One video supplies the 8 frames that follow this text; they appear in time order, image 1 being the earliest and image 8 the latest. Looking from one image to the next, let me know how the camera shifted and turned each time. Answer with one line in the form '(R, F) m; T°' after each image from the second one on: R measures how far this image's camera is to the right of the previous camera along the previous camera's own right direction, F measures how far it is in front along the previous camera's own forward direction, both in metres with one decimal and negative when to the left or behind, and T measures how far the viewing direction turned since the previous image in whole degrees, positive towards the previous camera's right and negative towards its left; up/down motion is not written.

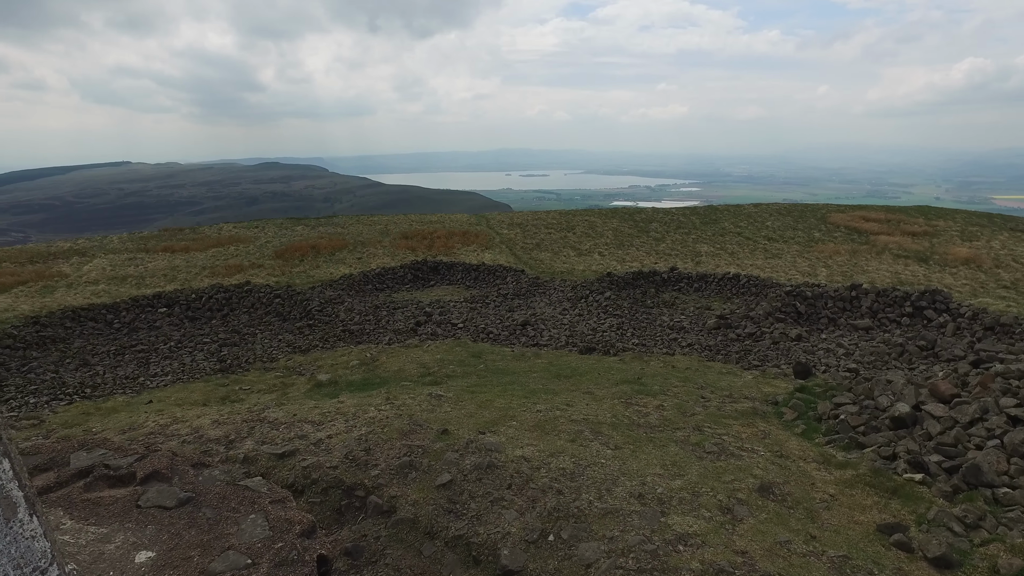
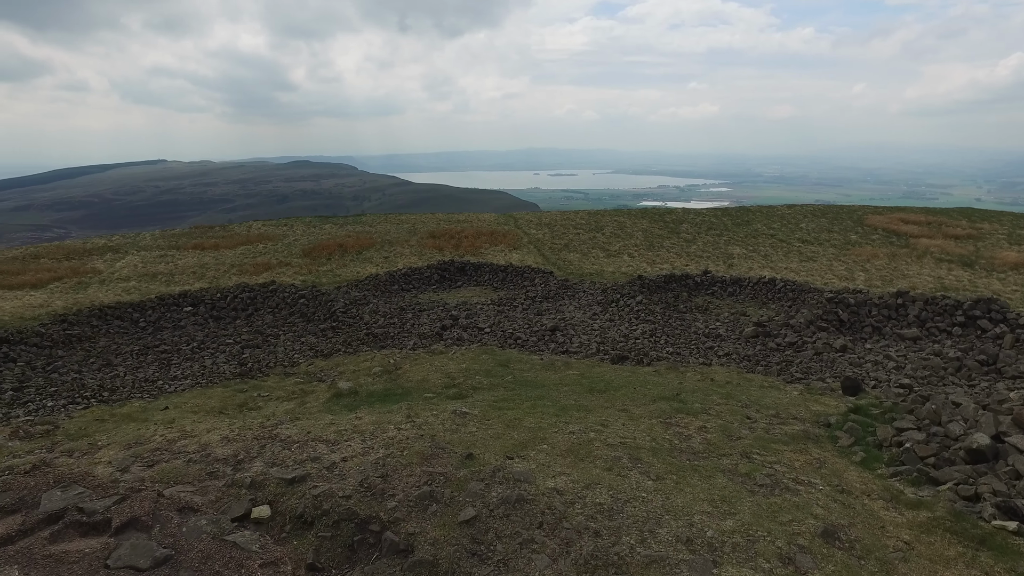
(0.0, +0.6) m; -2°
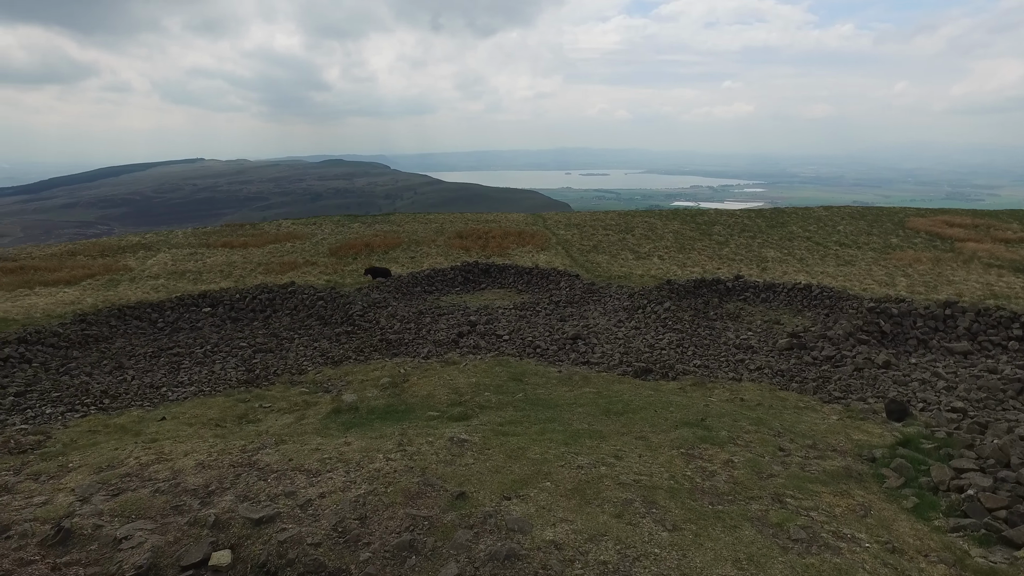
(+0.3, +0.8) m; -2°
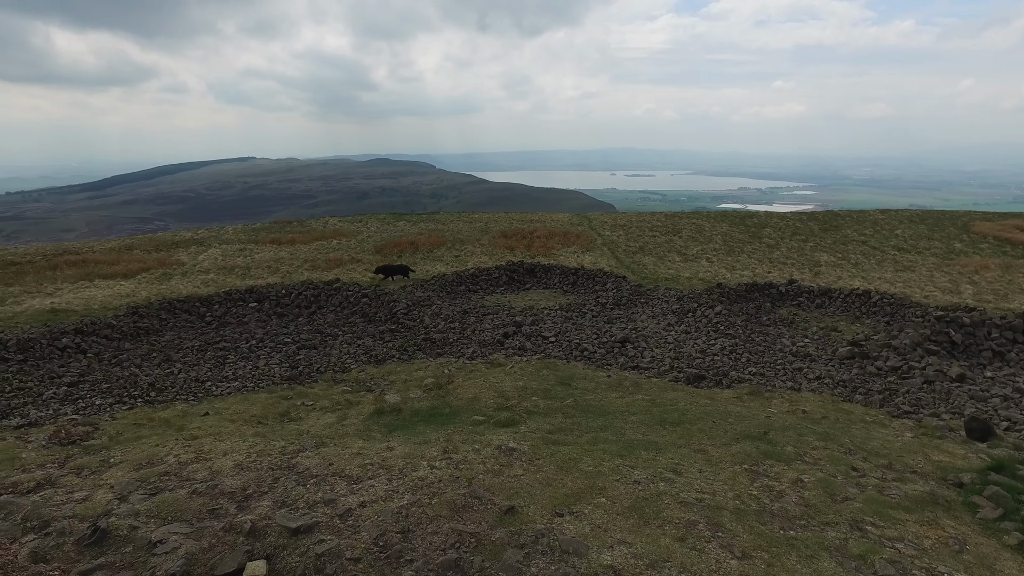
(-0.1, +0.4) m; -3°
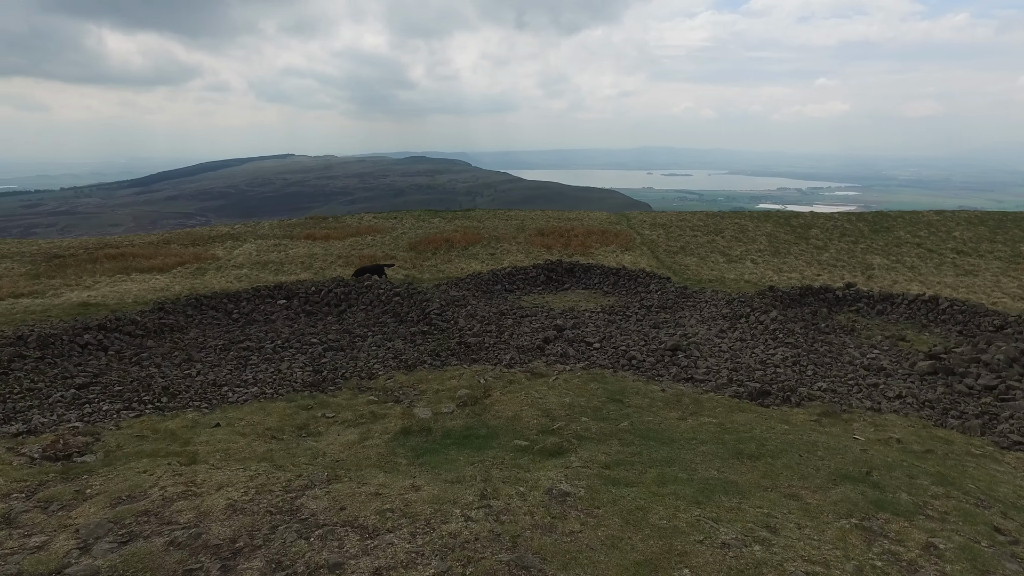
(-0.2, +1.3) m; -3°
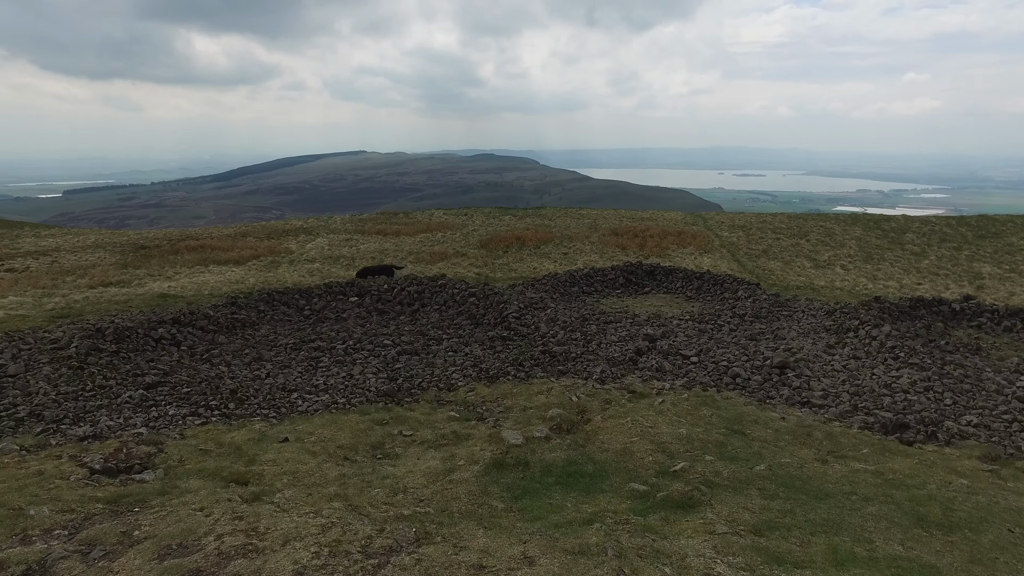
(-0.5, +1.3) m; -5°
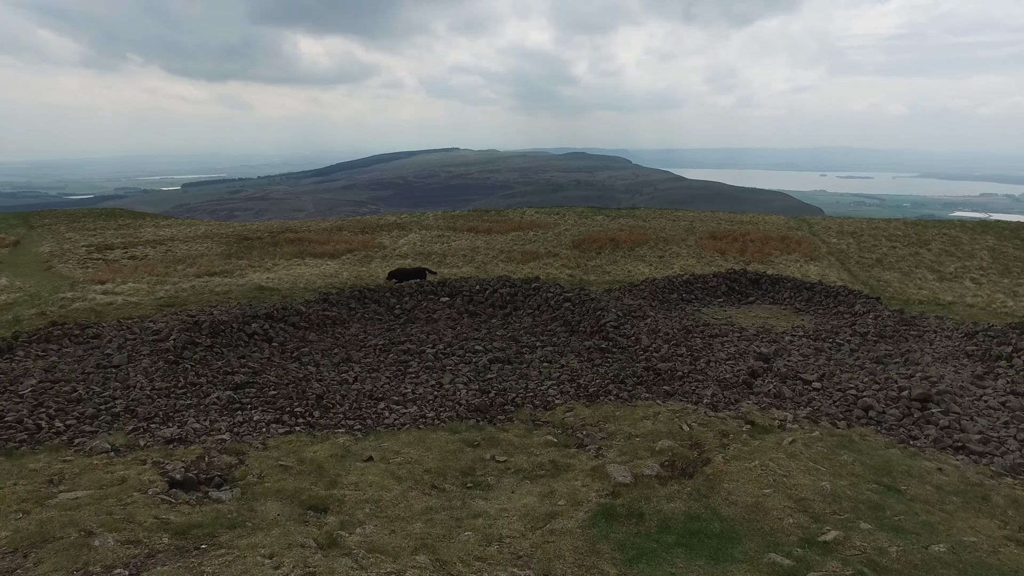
(-0.3, +1.0) m; -7°
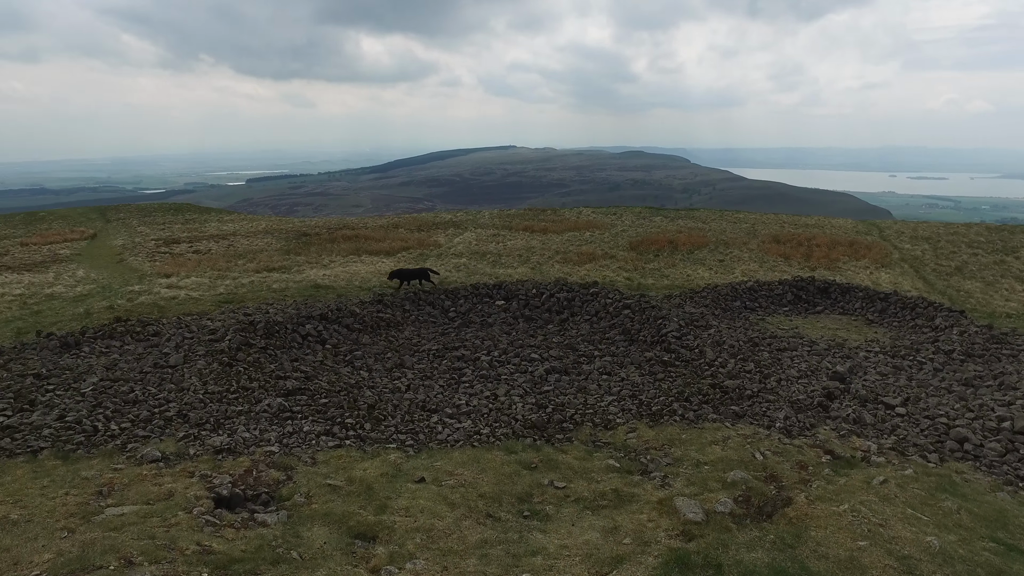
(-0.1, +0.5) m; -4°
